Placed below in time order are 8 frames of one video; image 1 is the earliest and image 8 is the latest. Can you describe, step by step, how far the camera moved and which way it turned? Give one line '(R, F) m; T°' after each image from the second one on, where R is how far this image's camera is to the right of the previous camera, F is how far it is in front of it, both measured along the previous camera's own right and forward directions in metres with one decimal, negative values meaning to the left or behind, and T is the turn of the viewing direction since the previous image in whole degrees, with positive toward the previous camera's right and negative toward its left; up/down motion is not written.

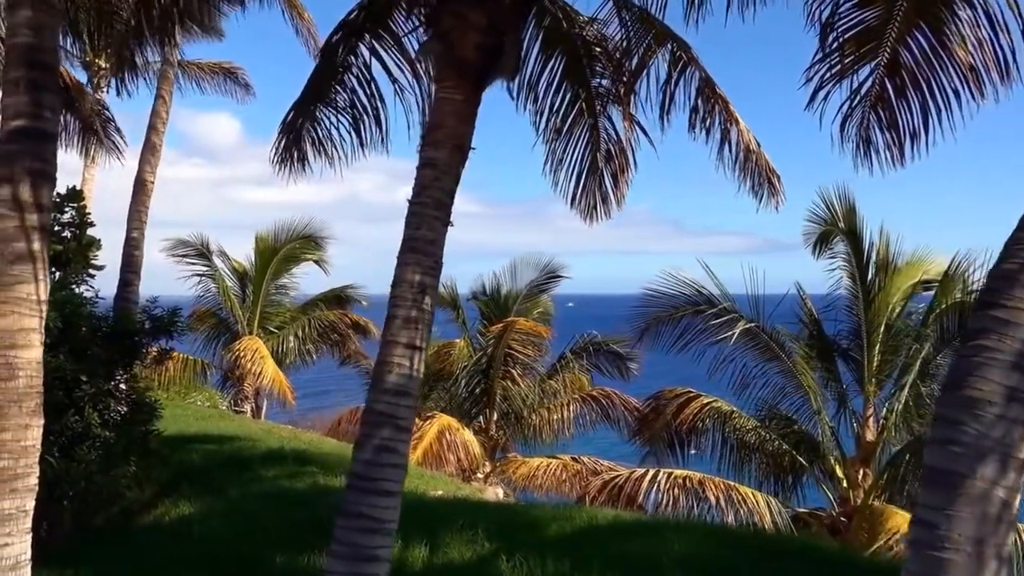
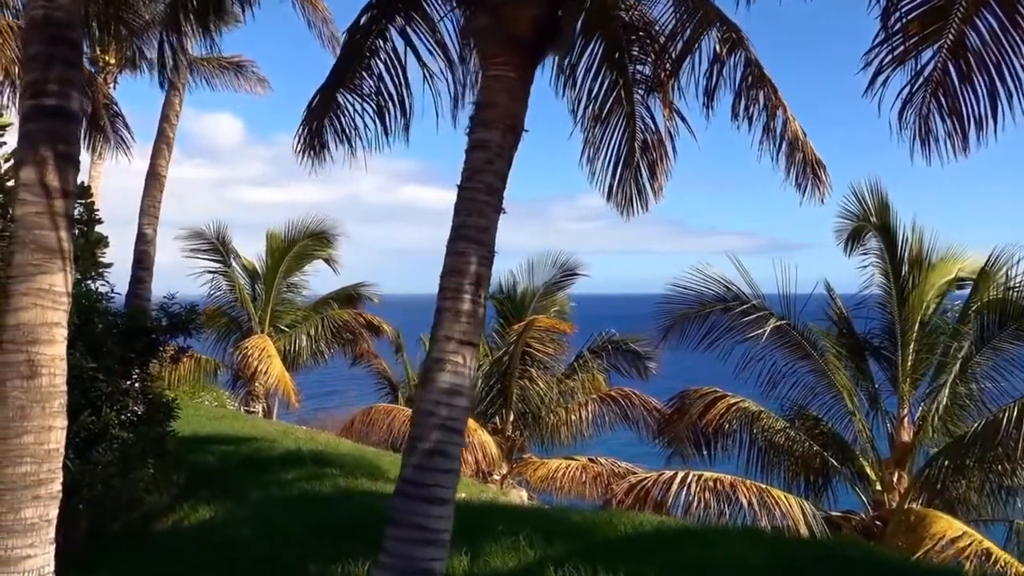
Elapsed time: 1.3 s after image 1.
(-0.2, +0.3) m; 0°
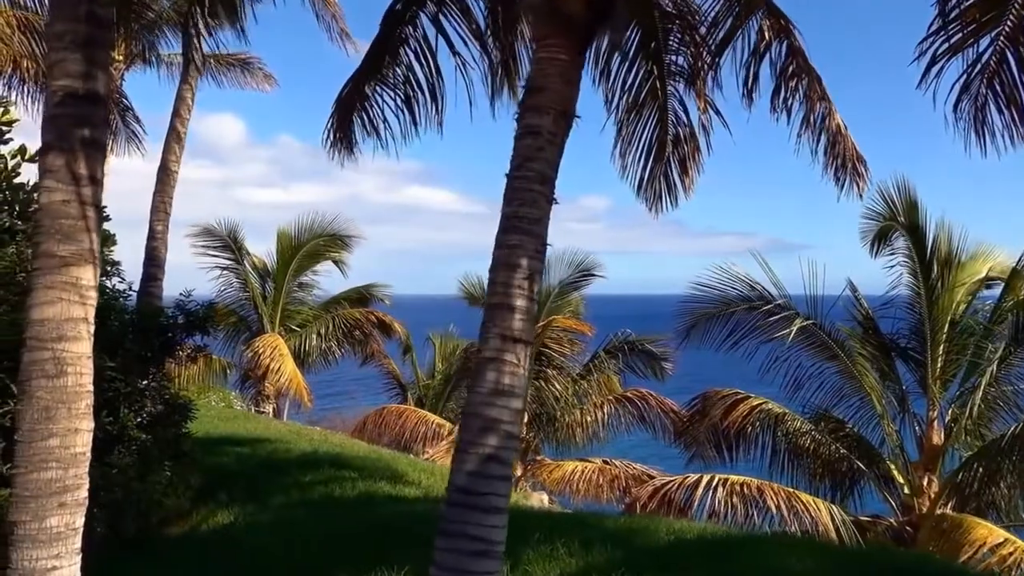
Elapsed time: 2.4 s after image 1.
(-0.2, +0.2) m; 0°
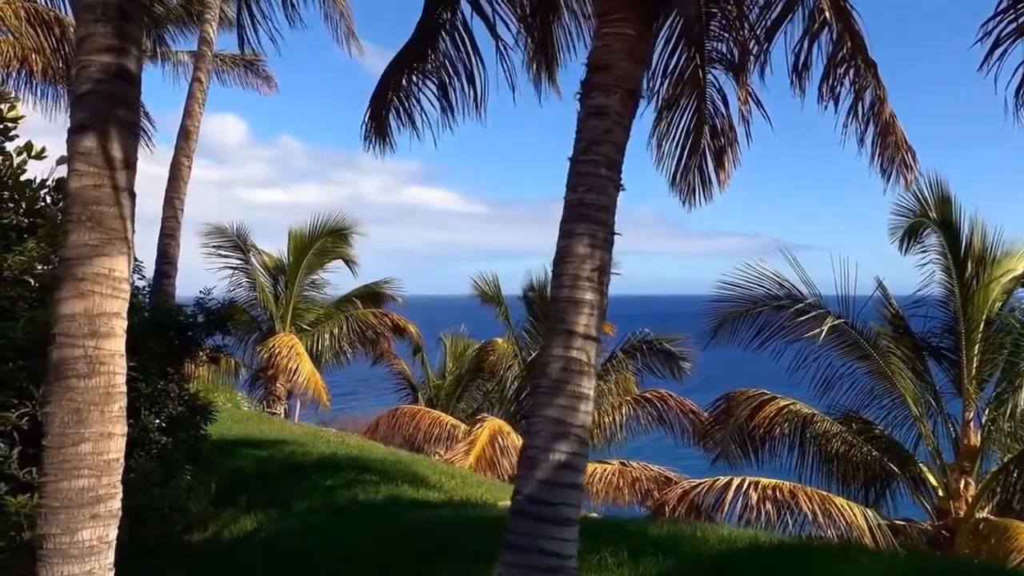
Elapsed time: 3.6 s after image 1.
(-0.2, +0.3) m; 0°
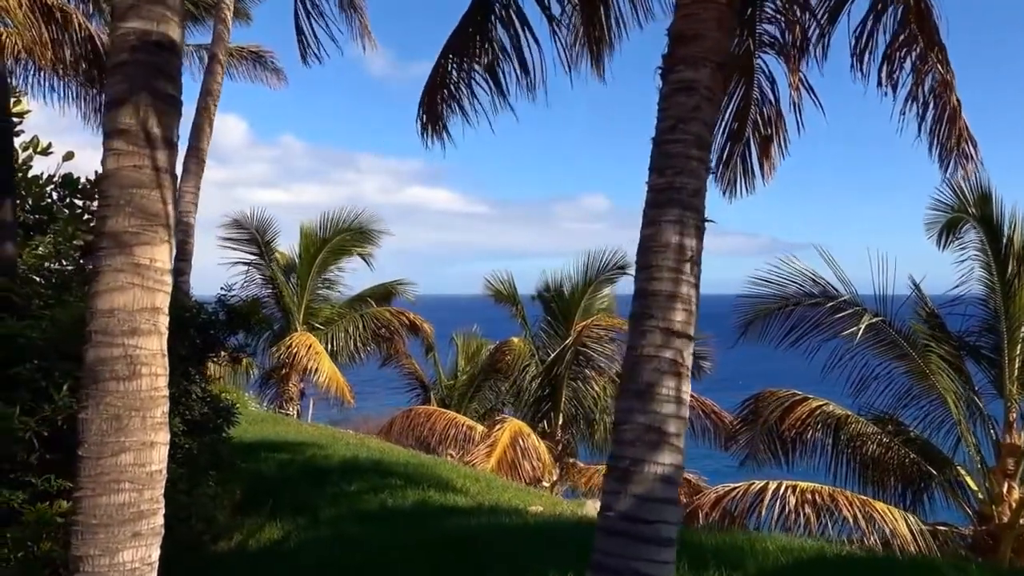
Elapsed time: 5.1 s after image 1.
(-0.3, +0.3) m; 0°
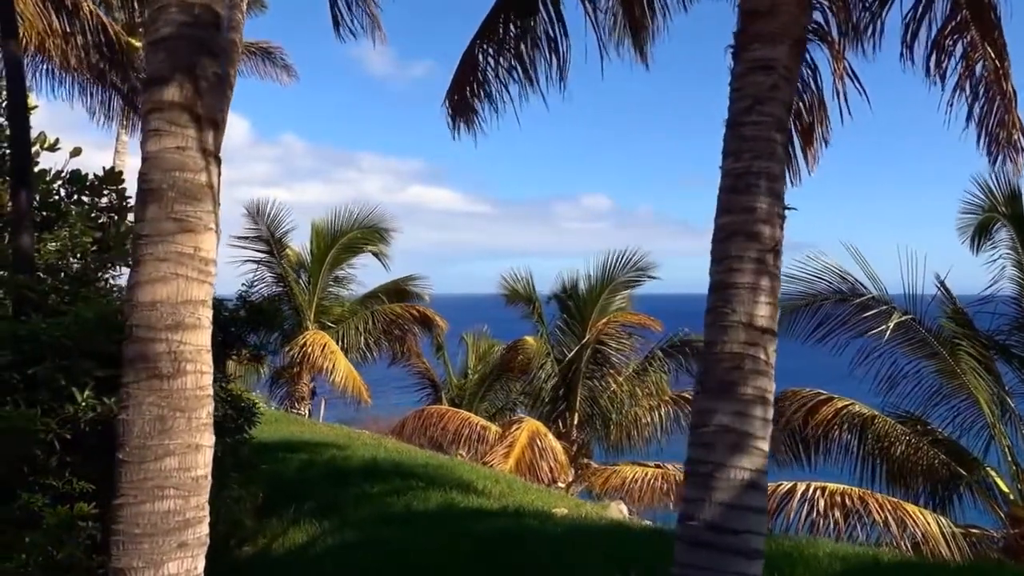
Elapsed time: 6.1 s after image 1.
(-0.2, +0.2) m; 0°
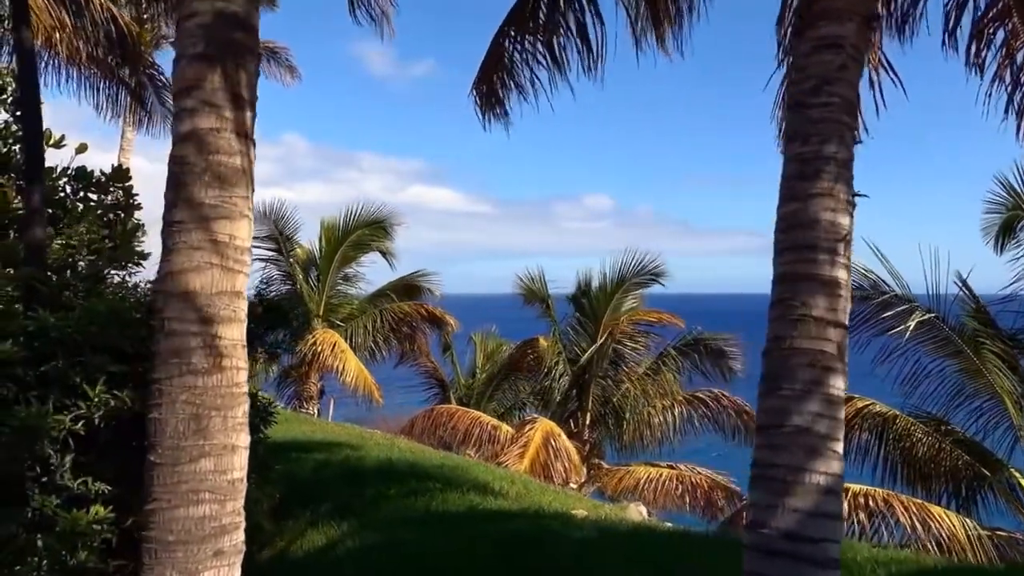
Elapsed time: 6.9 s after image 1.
(-0.2, +0.2) m; 0°
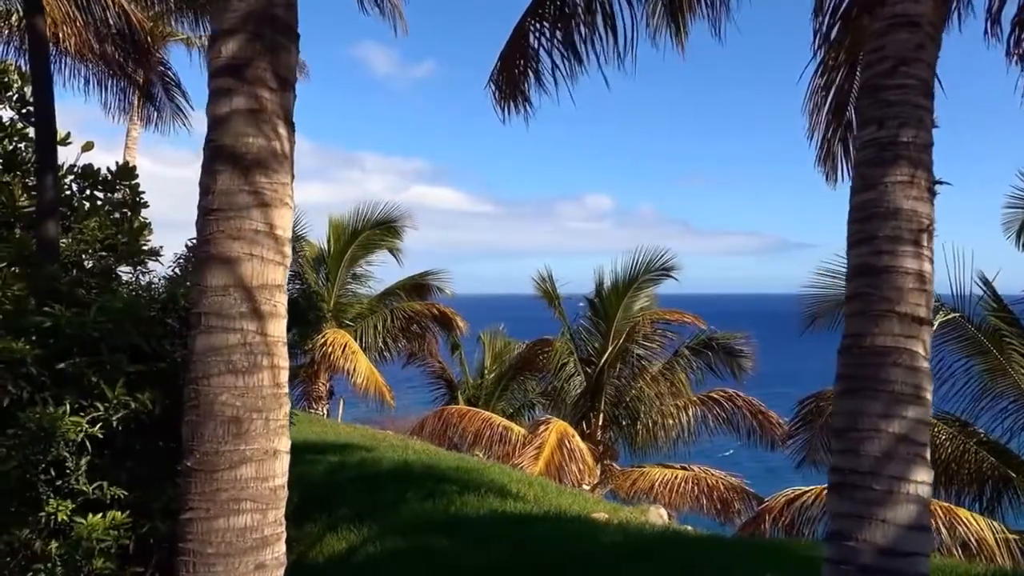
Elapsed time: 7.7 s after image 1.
(-0.2, +0.2) m; 0°
